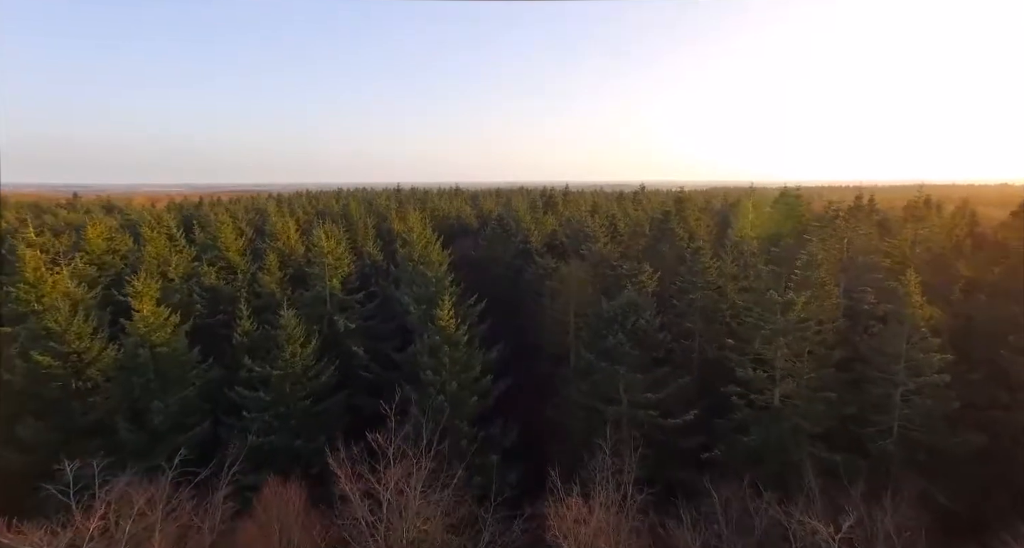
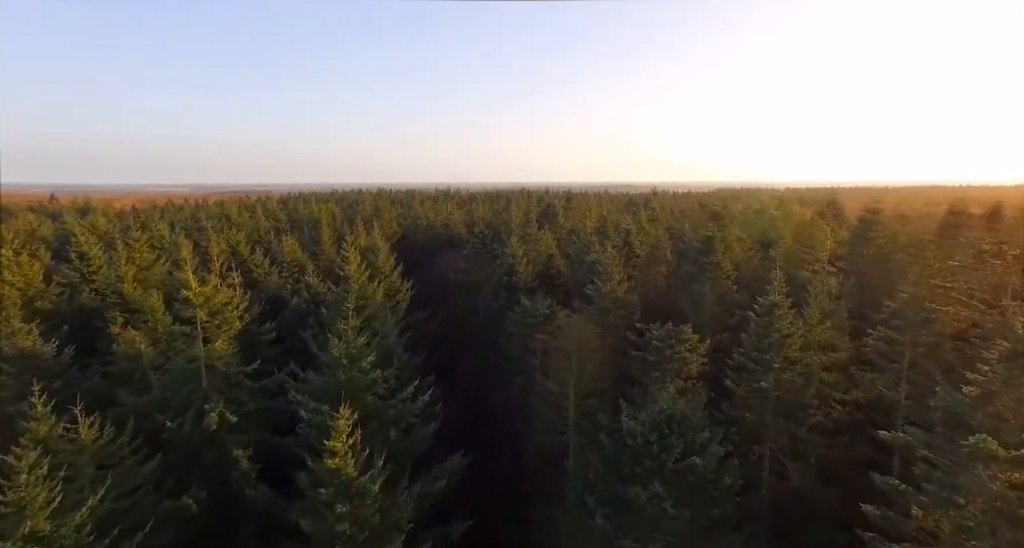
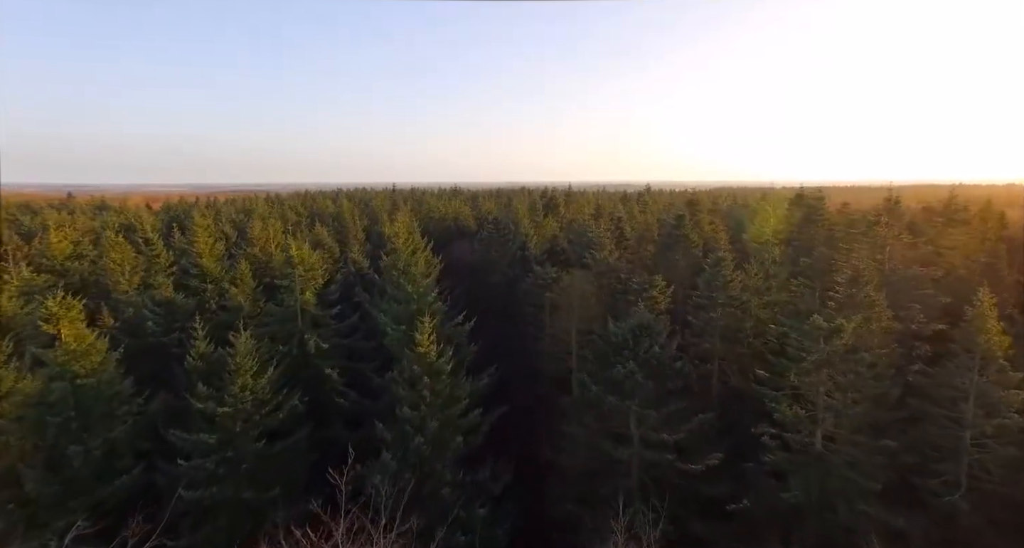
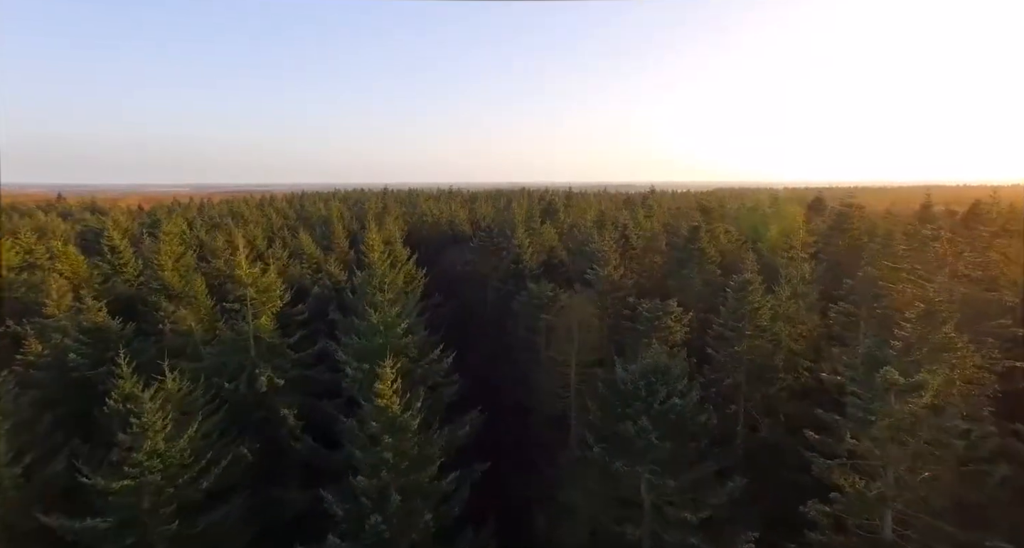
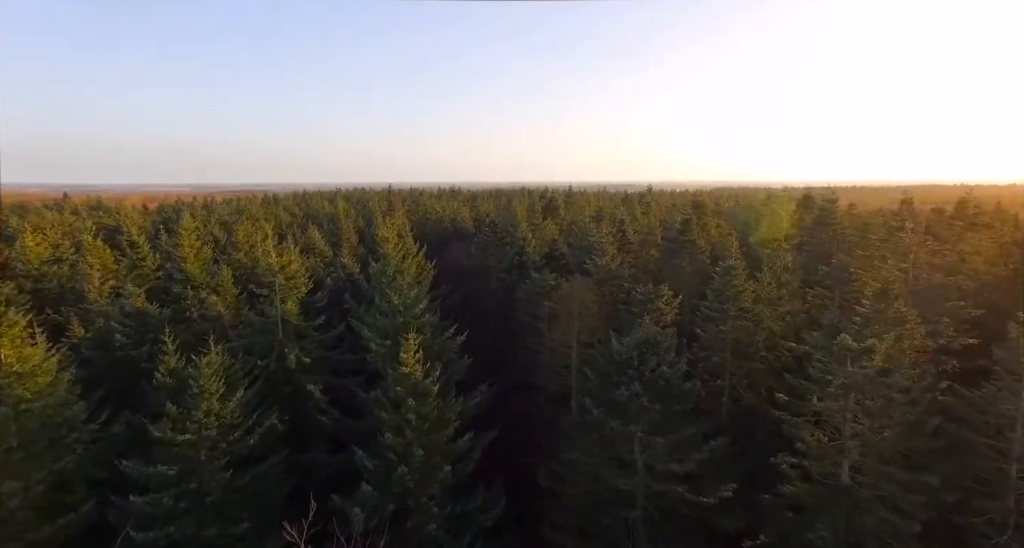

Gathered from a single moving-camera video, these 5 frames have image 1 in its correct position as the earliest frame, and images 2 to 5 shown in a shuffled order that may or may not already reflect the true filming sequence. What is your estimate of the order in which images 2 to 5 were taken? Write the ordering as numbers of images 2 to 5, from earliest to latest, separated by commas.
3, 5, 4, 2
